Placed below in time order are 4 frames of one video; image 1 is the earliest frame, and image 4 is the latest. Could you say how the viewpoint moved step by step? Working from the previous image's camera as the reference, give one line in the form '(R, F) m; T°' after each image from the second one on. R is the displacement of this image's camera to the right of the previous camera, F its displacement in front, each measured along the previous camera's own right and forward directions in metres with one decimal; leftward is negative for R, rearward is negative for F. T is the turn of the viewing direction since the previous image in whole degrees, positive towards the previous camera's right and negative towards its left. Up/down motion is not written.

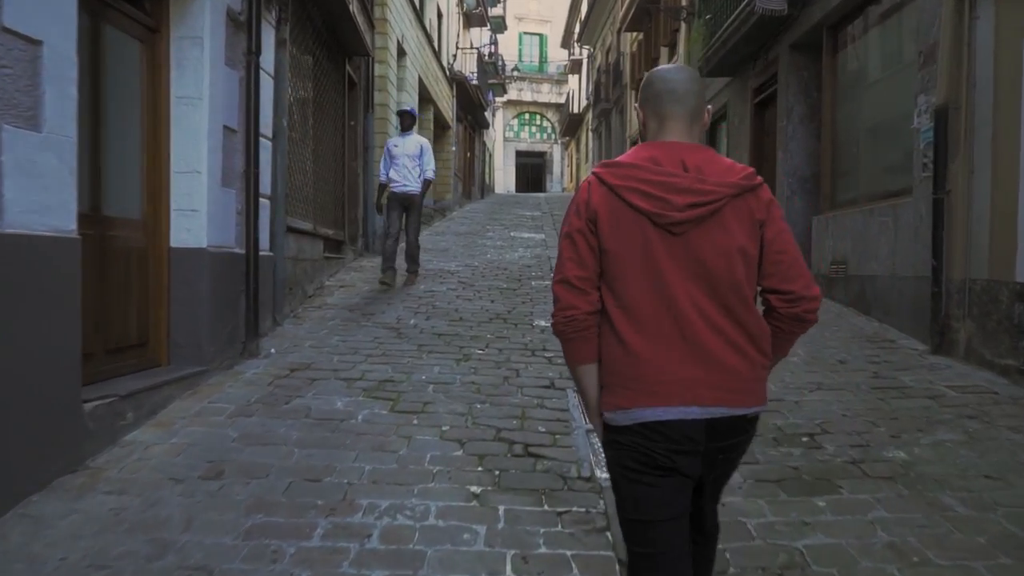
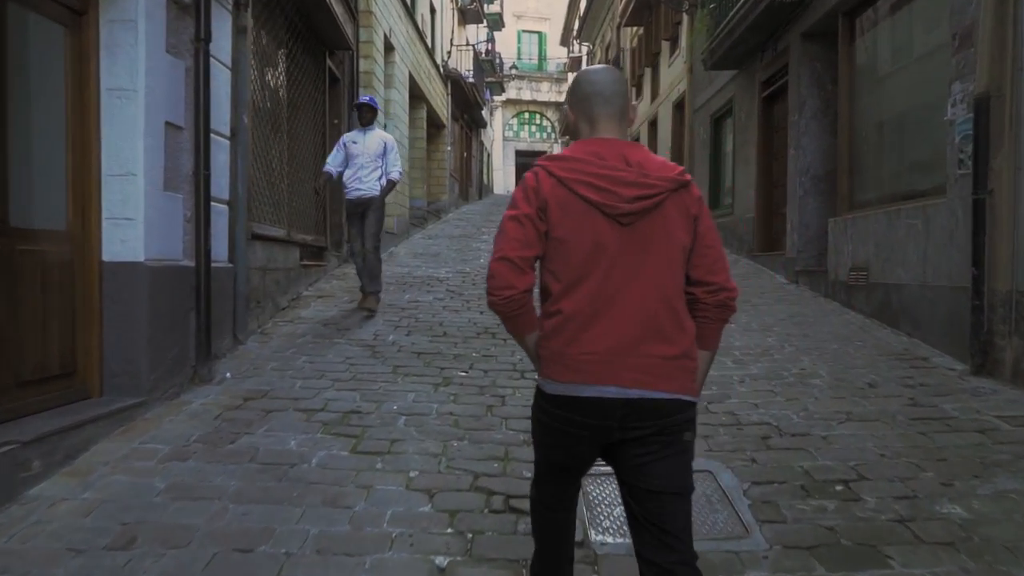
(+0.1, +0.6) m; 0°
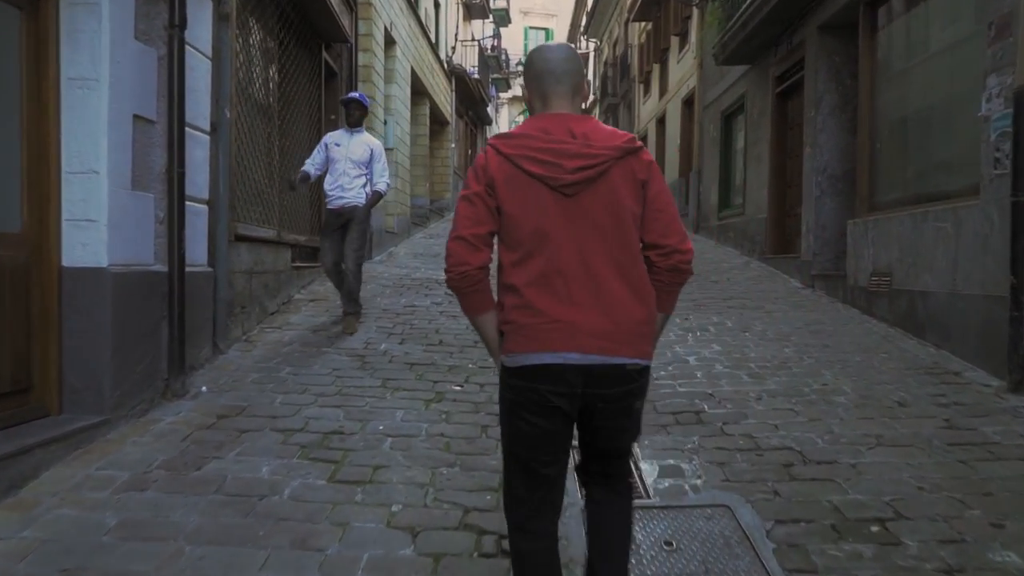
(0.0, +0.4) m; 0°
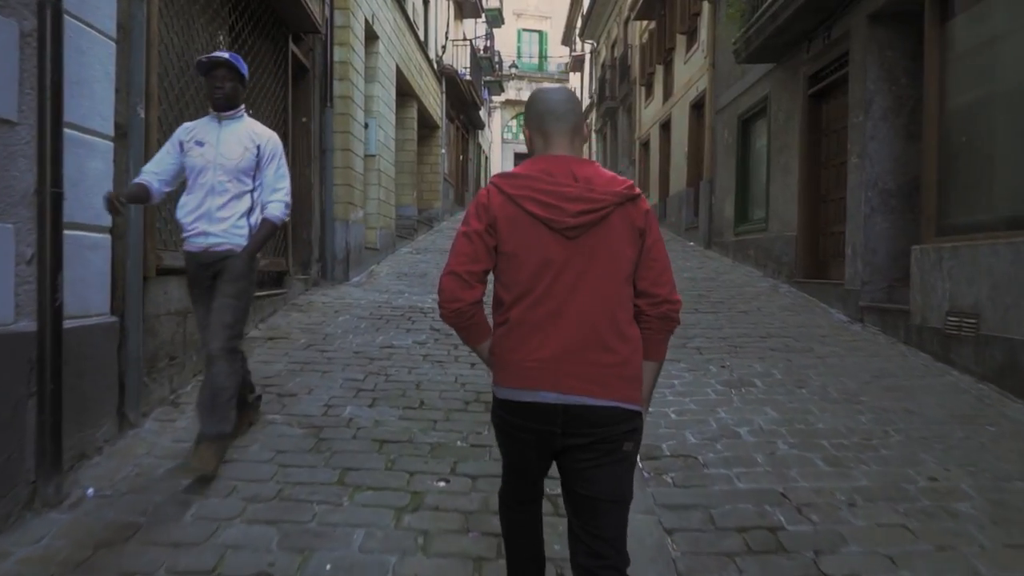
(-0.1, +1.3) m; +1°
